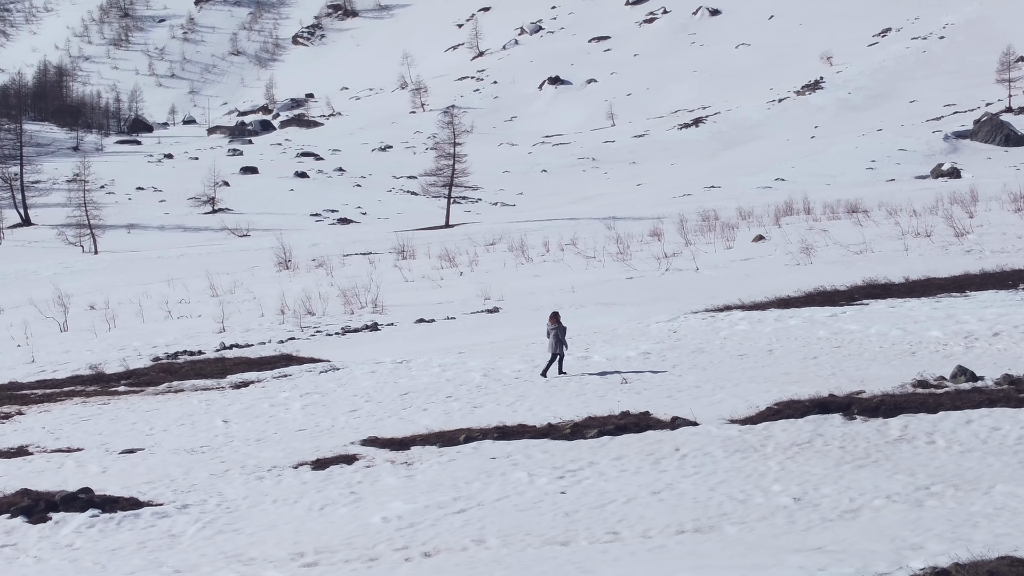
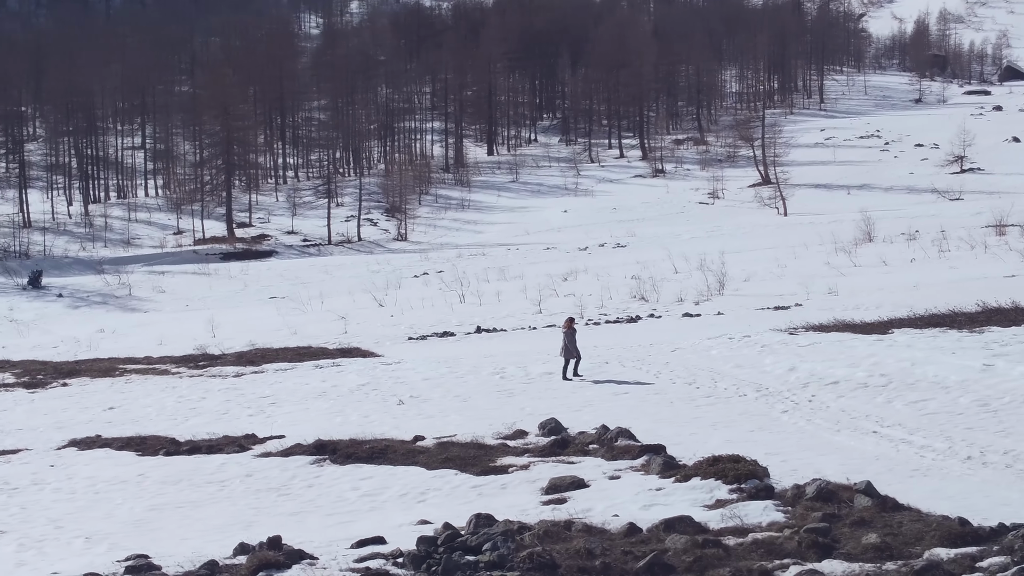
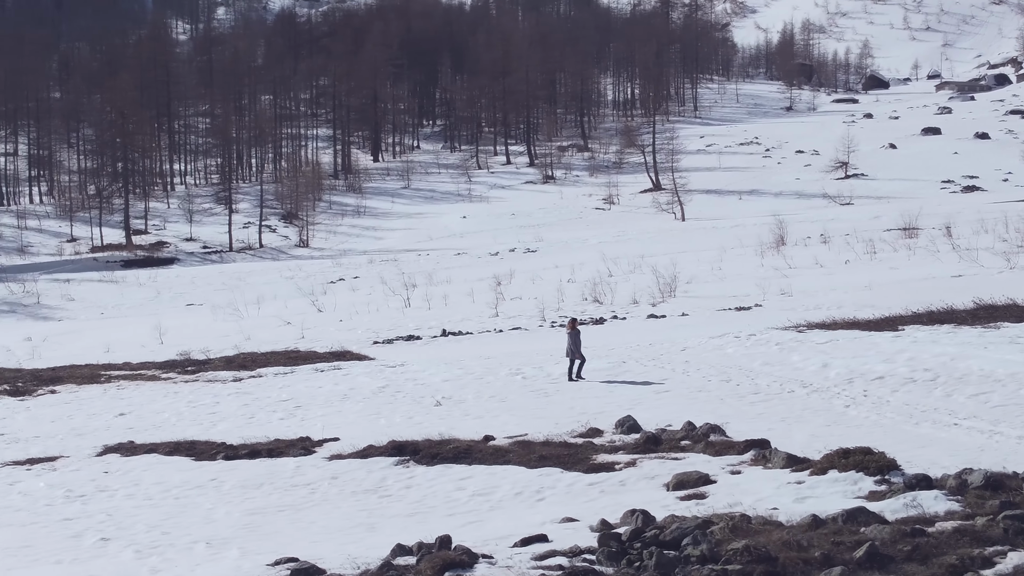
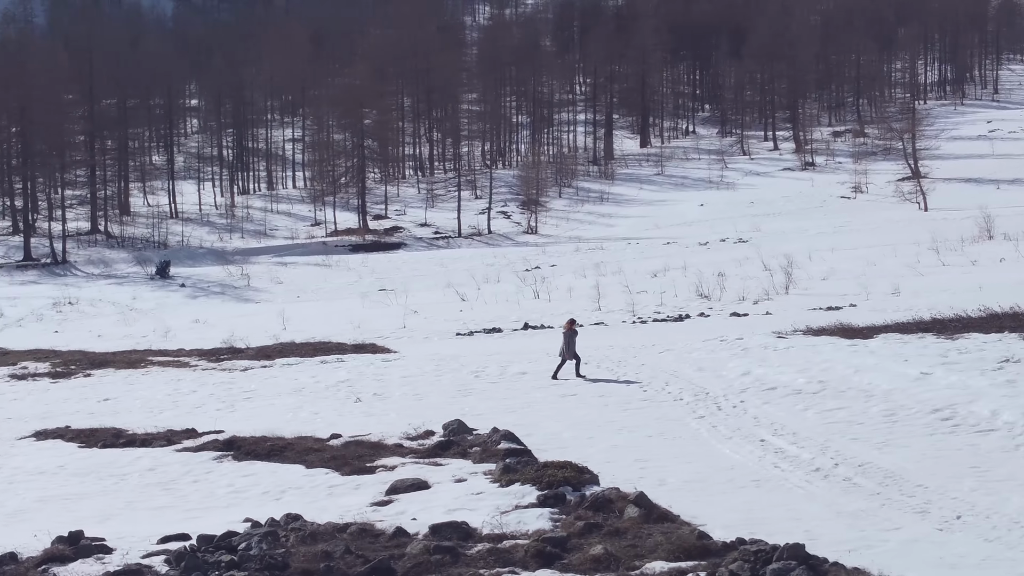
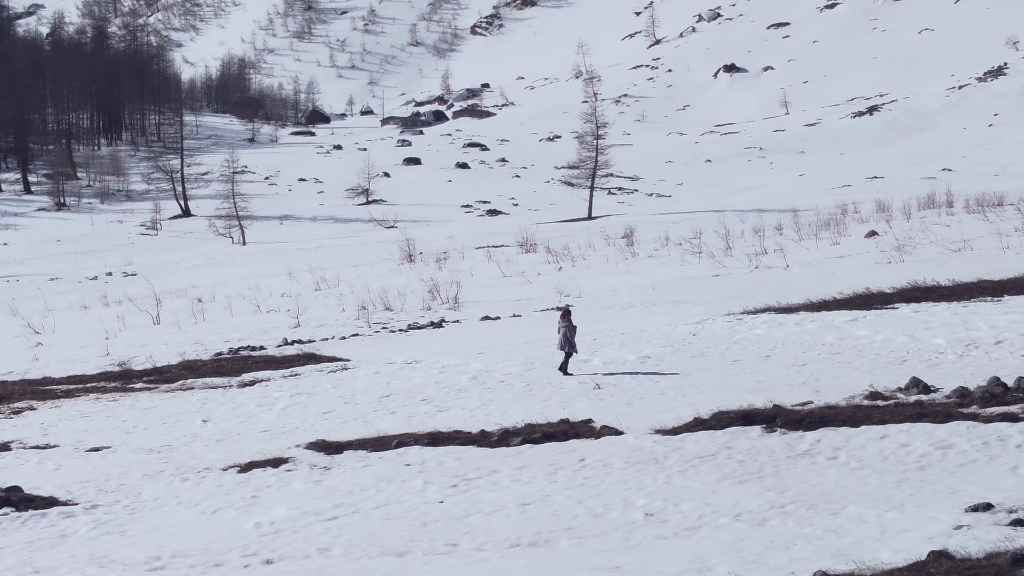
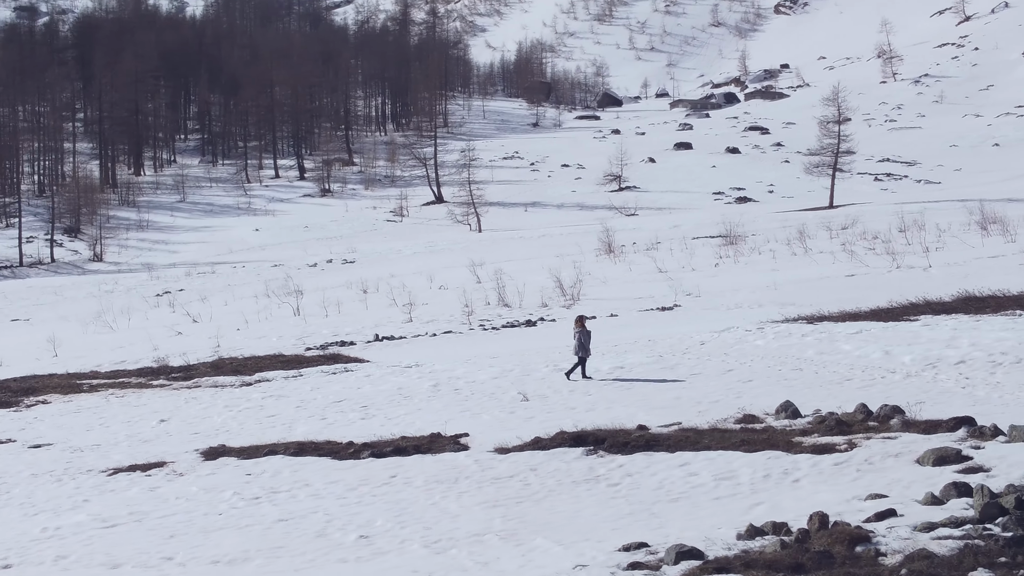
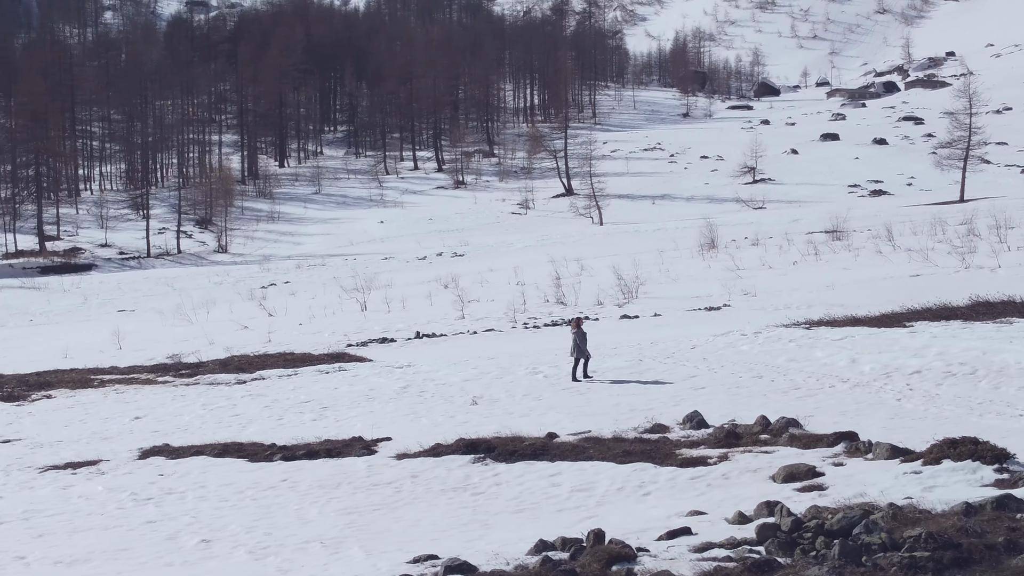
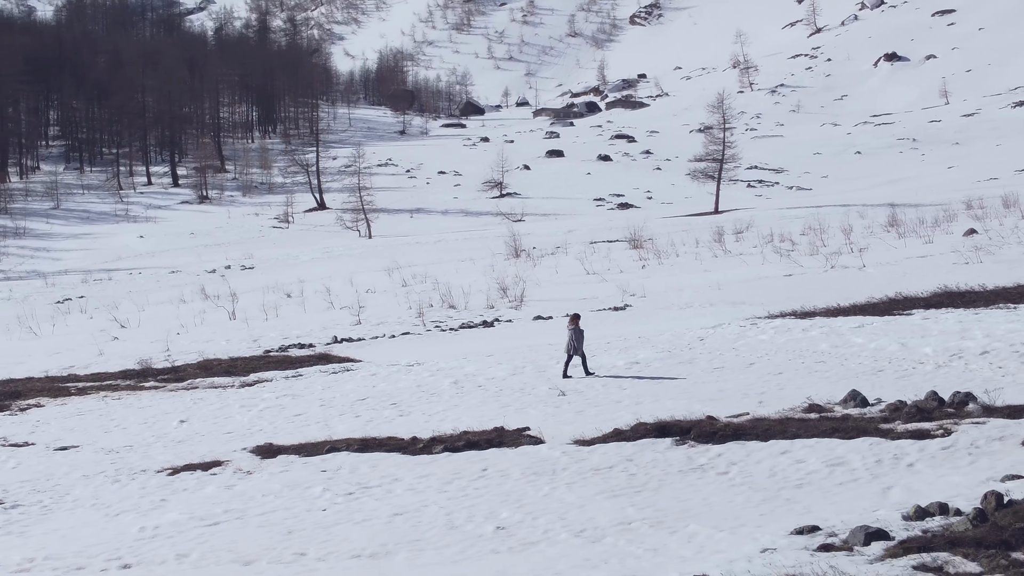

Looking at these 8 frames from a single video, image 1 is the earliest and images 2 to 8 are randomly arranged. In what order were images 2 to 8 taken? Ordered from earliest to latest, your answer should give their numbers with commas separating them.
5, 8, 6, 7, 3, 2, 4
